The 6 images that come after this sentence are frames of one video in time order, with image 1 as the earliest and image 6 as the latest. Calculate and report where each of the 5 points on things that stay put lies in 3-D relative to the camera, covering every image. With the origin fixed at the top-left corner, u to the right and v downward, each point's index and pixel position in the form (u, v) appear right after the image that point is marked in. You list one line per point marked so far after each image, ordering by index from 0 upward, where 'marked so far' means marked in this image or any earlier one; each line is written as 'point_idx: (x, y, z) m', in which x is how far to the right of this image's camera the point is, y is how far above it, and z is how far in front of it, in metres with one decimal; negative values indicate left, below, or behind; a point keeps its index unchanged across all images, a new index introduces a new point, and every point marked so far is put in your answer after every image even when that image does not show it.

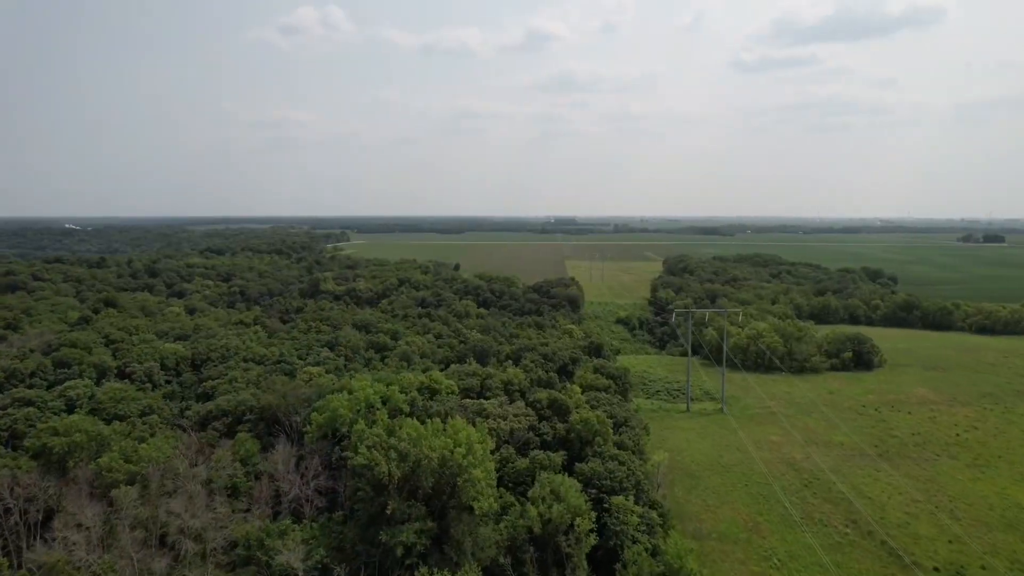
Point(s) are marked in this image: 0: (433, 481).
0: (-1.9, -4.8, +16.7) m
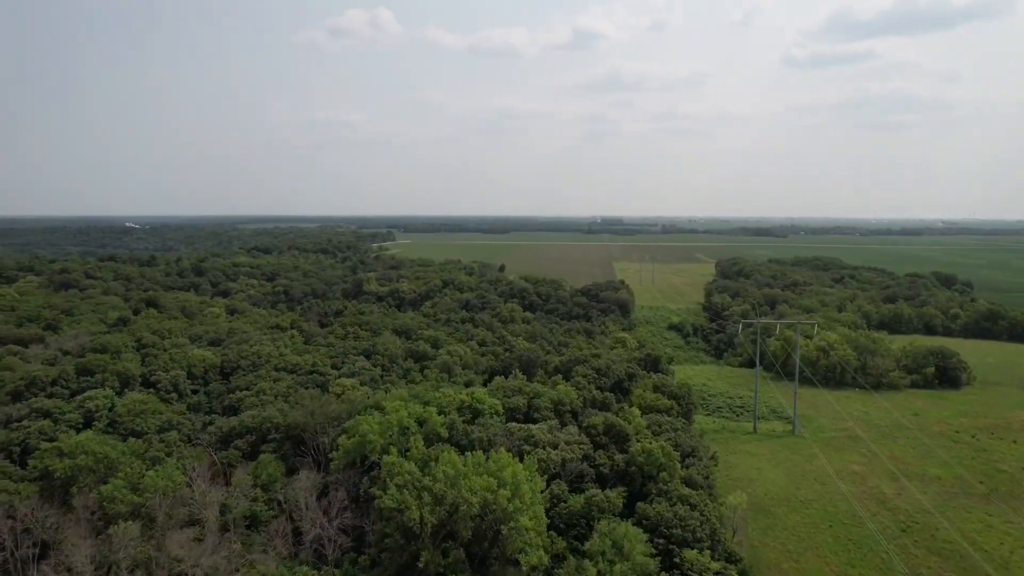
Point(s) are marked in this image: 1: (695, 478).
0: (-0.8, -5.0, +14.3) m
1: (+5.1, -5.3, +18.9) m
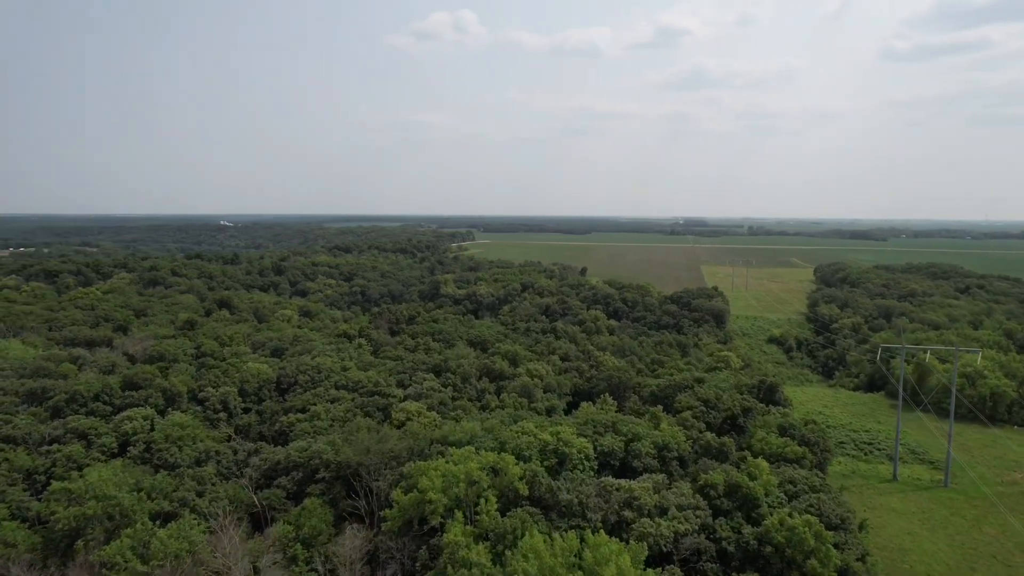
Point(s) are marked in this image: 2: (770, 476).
0: (+0.8, -5.5, +10.3) m
1: (+7.1, -5.8, +14.2) m
2: (+6.5, -4.7, +17.1) m
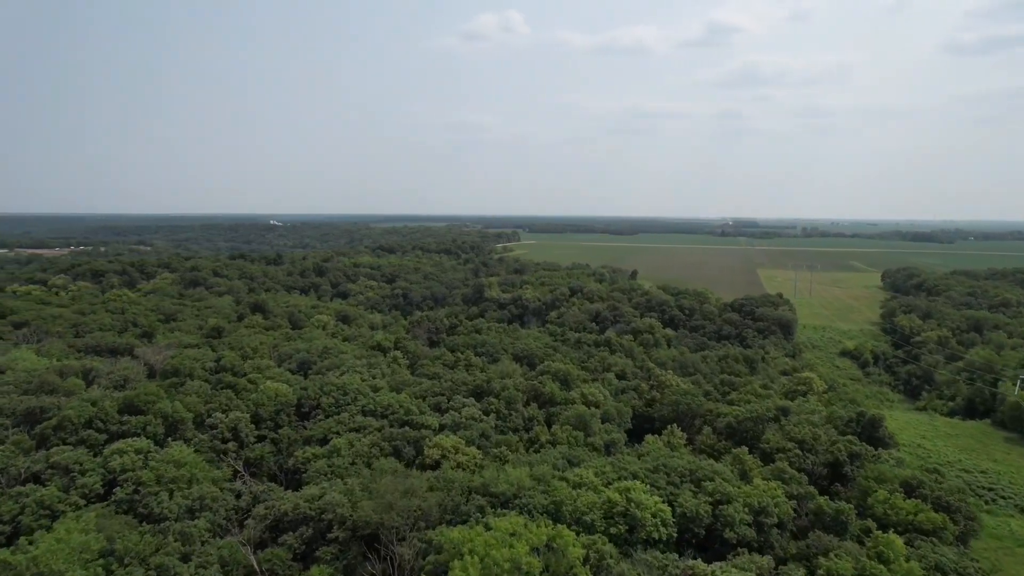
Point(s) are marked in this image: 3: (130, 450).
0: (+1.4, -5.9, +6.6) m
1: (+8.0, -6.3, +10.1) m
2: (+7.6, -5.2, +13.0) m
3: (-10.1, -4.3, +18.0) m
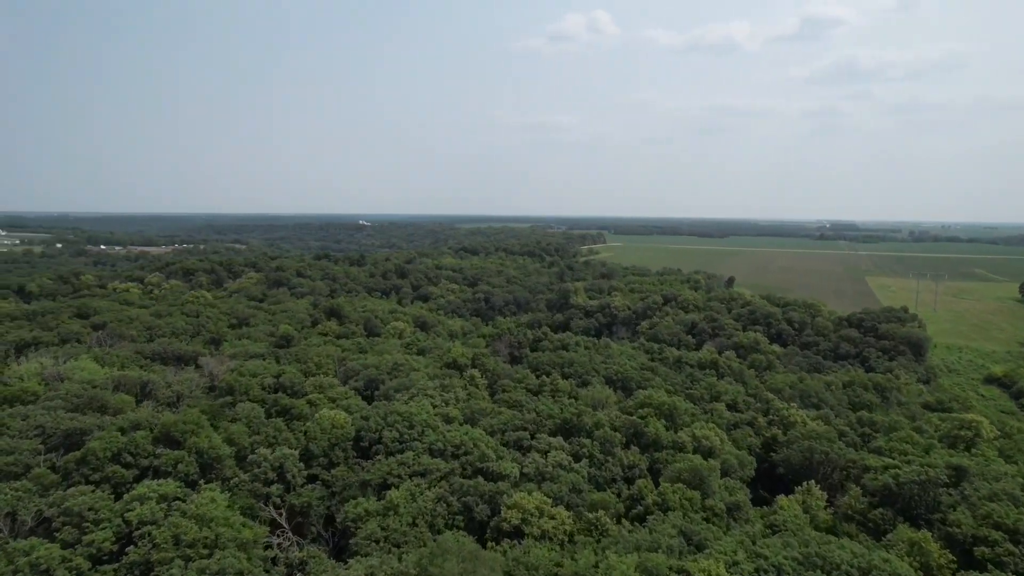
0: (+2.1, -6.4, +2.5) m
1: (+9.1, -6.9, +5.2) m
2: (+9.0, -5.8, +8.1) m
3: (-8.0, -4.6, +15.1) m
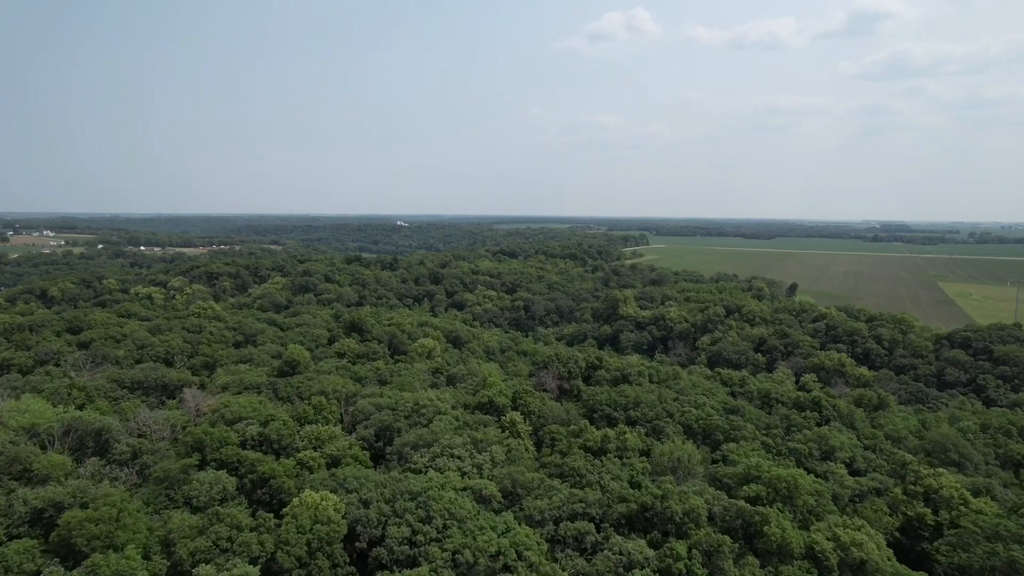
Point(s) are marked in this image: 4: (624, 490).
0: (+2.3, -7.1, -3.7) m
1: (+9.4, -7.7, -1.5) m
2: (+9.5, -6.6, +1.4) m
3: (-7.0, -5.3, +9.4) m
4: (+2.7, -4.8, +16.5) m
